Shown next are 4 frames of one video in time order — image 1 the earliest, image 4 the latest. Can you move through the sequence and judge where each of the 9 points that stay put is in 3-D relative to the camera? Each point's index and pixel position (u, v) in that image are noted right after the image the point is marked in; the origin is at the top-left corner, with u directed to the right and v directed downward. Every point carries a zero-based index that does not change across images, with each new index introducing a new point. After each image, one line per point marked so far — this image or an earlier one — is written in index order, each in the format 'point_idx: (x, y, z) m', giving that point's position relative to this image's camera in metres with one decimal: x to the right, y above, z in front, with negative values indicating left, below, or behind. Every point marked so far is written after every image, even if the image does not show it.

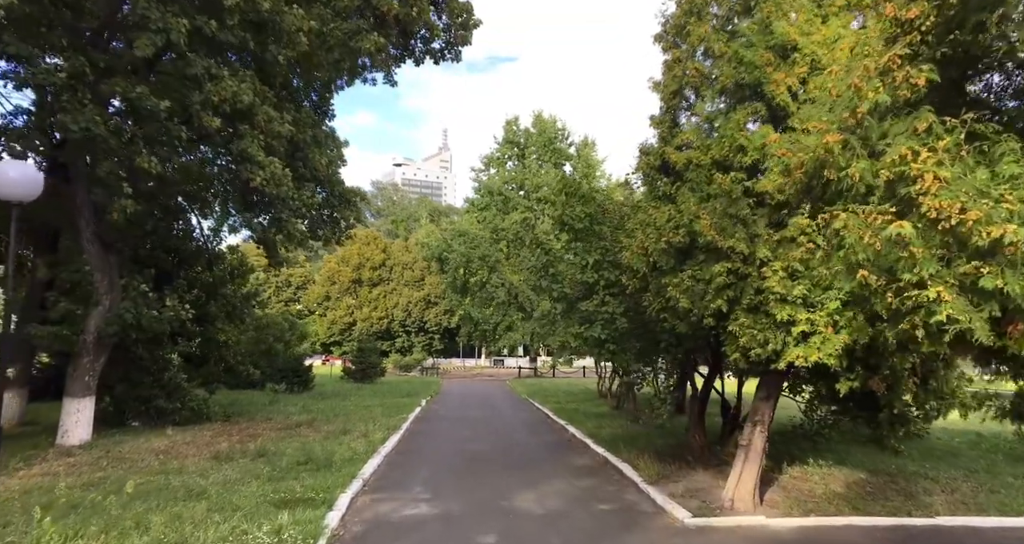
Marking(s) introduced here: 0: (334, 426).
0: (-4.1, -3.6, +13.8) m
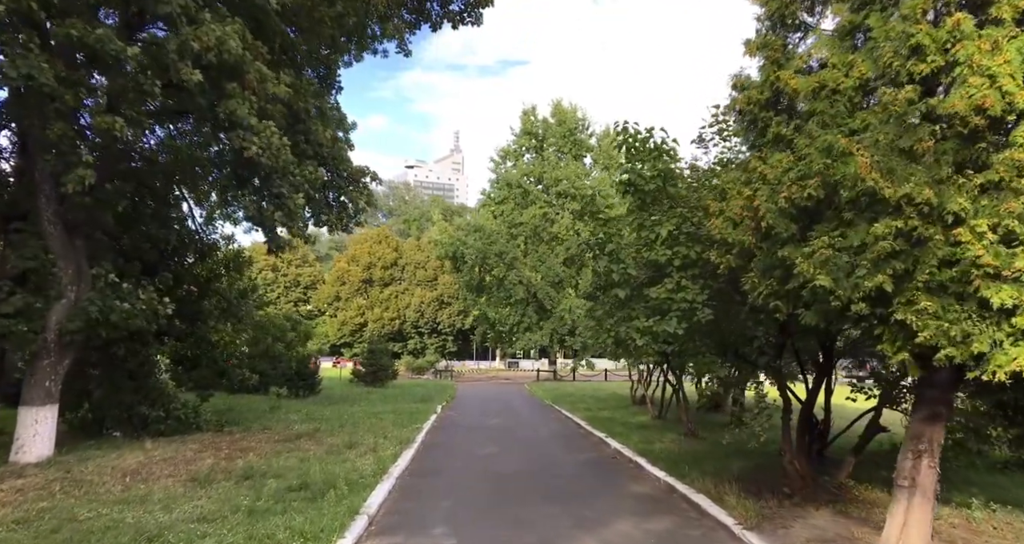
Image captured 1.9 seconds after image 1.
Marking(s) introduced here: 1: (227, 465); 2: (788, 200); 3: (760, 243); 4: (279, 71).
0: (-3.5, -3.4, +12.0) m
1: (-4.5, -3.0, +9.3) m
2: (+2.1, +0.6, +4.6) m
3: (+2.1, +0.2, +5.1) m
4: (-4.2, +3.6, +10.8) m
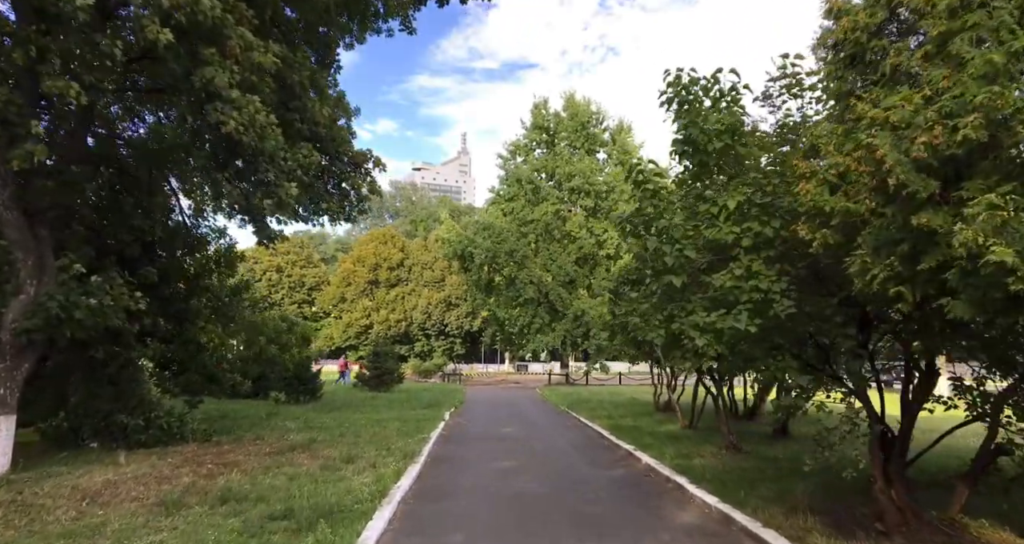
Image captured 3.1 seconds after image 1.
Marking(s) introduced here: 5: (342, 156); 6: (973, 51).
0: (-3.2, -3.2, +10.8) m
1: (-4.2, -2.9, +8.1) m
2: (+2.3, +0.7, +3.3) m
3: (+2.3, +0.4, +3.8) m
4: (-3.9, +3.8, +9.7) m
5: (-3.6, +2.4, +12.5) m
6: (+2.6, +1.2, +3.4) m
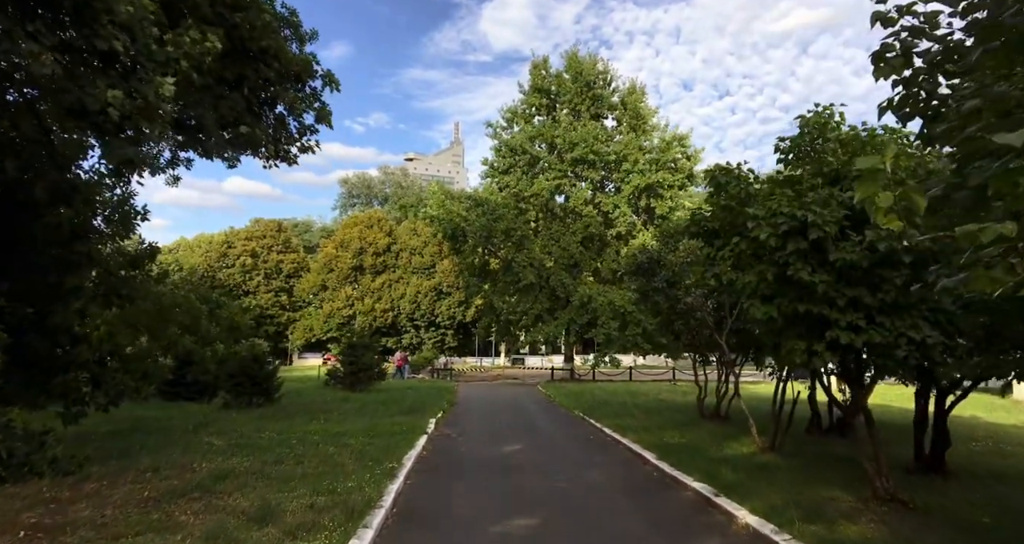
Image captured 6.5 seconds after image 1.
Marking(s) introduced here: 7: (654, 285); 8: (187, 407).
0: (-3.0, -2.6, +6.9) m
1: (-4.0, -2.3, +4.2) m
2: (+2.6, +1.2, -0.5) m
3: (+2.5, +0.9, 0.0) m
4: (-3.8, +4.4, +5.7) m
5: (-3.5, +3.1, +8.6) m
6: (+2.8, +1.8, -0.5) m
7: (+3.0, -0.2, +12.4) m
8: (-8.6, -3.5, +15.8) m
